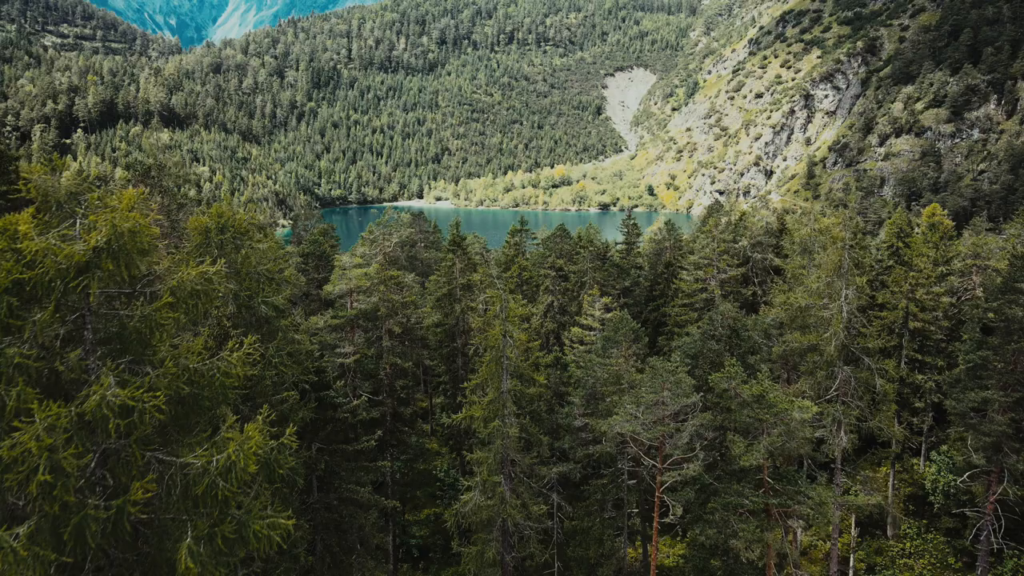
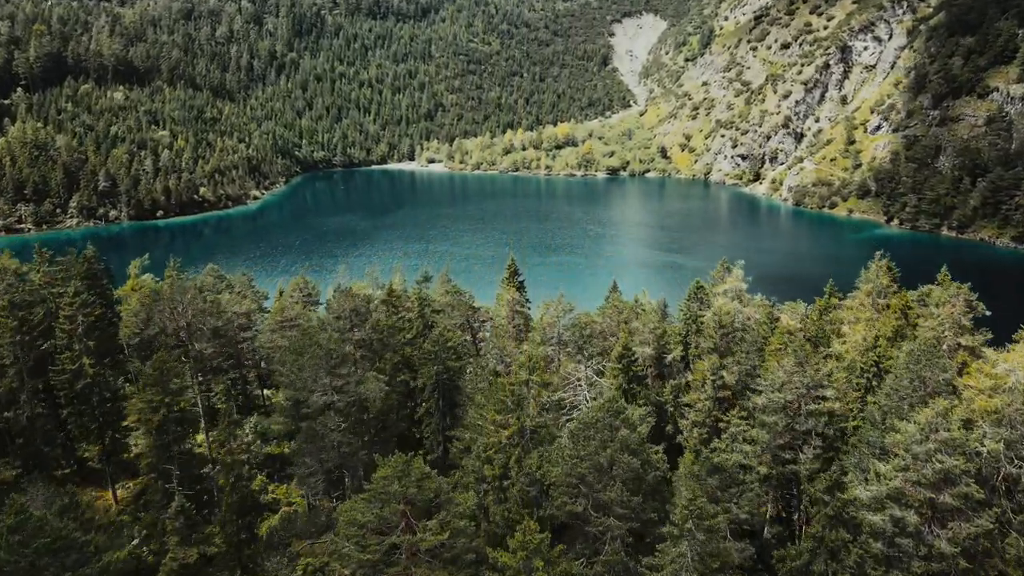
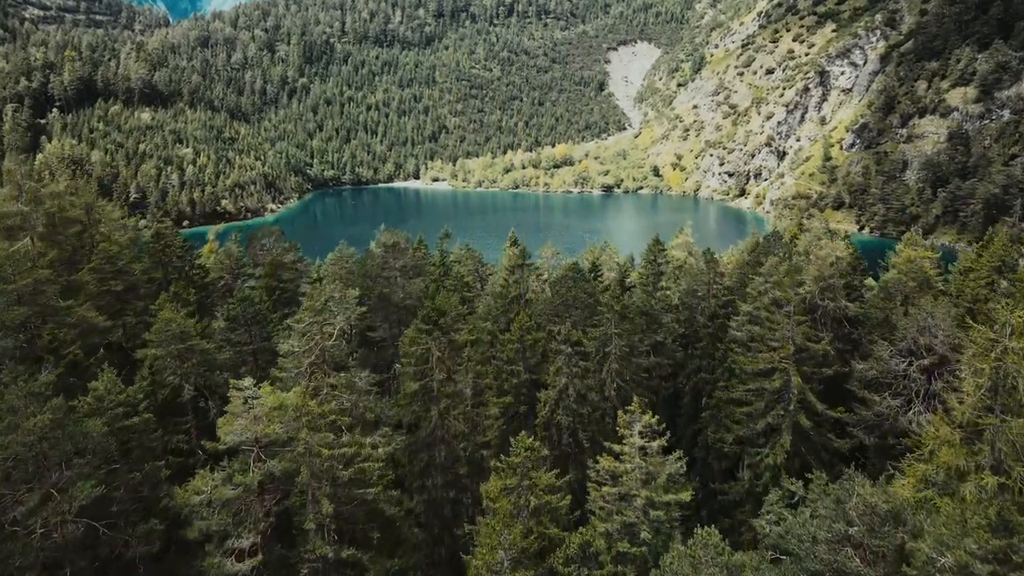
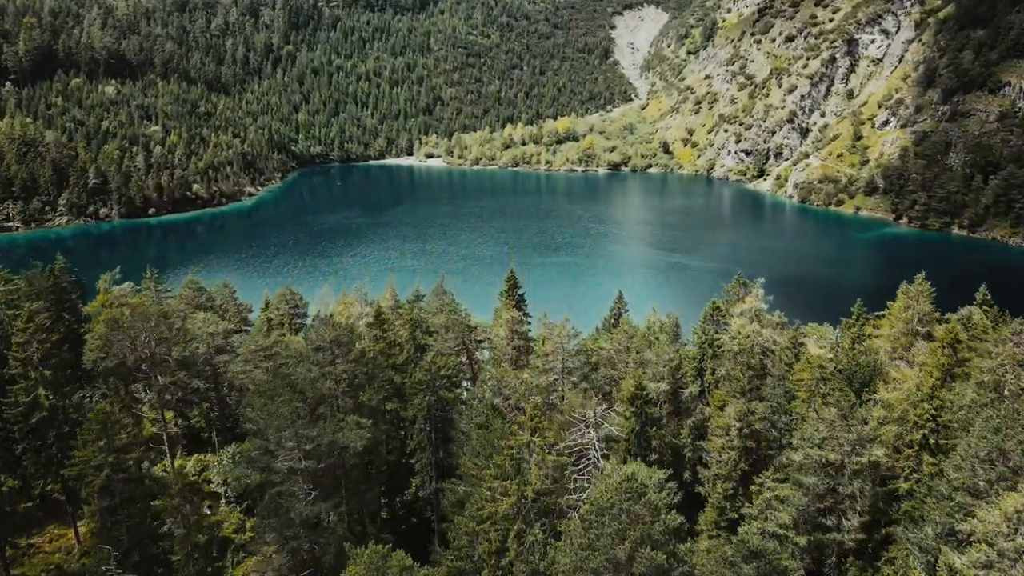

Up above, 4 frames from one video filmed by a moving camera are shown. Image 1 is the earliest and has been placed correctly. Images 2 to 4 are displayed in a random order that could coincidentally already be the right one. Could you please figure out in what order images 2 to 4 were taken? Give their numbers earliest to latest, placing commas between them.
3, 2, 4
